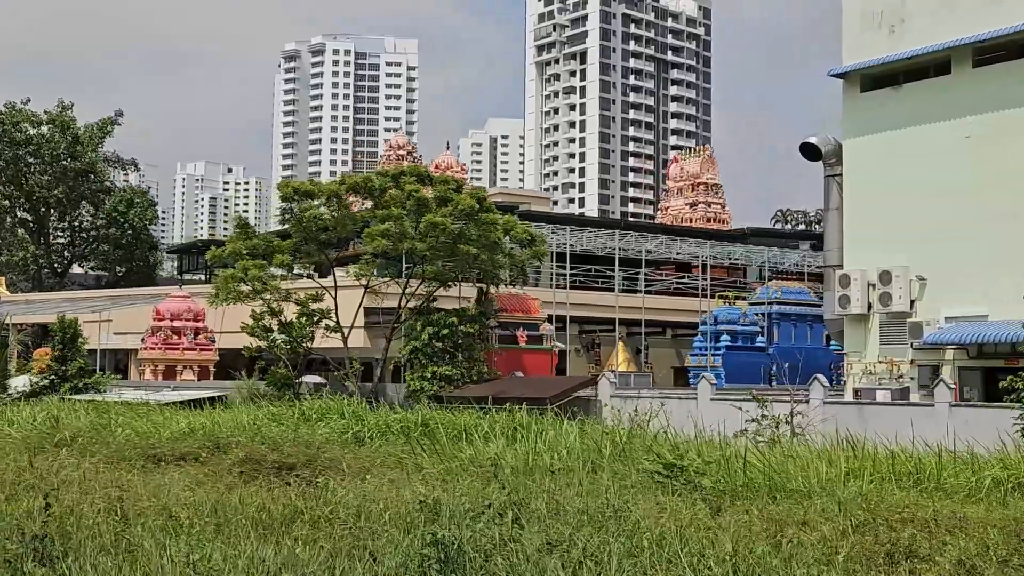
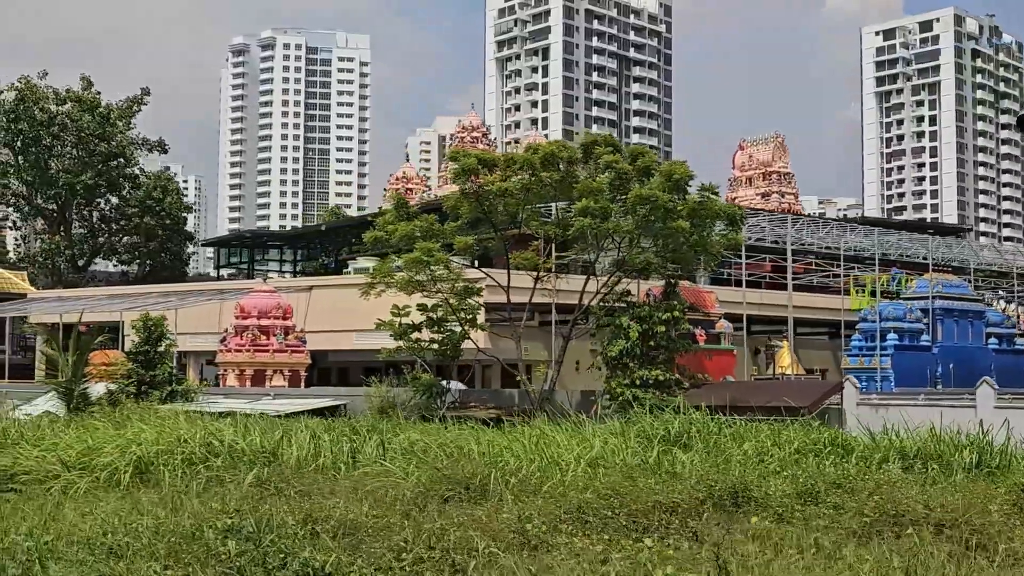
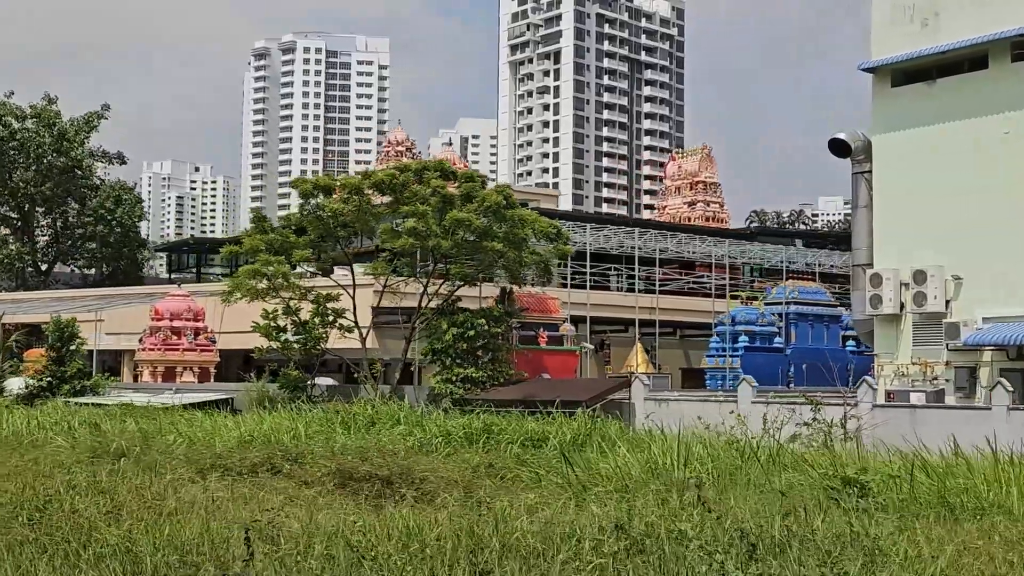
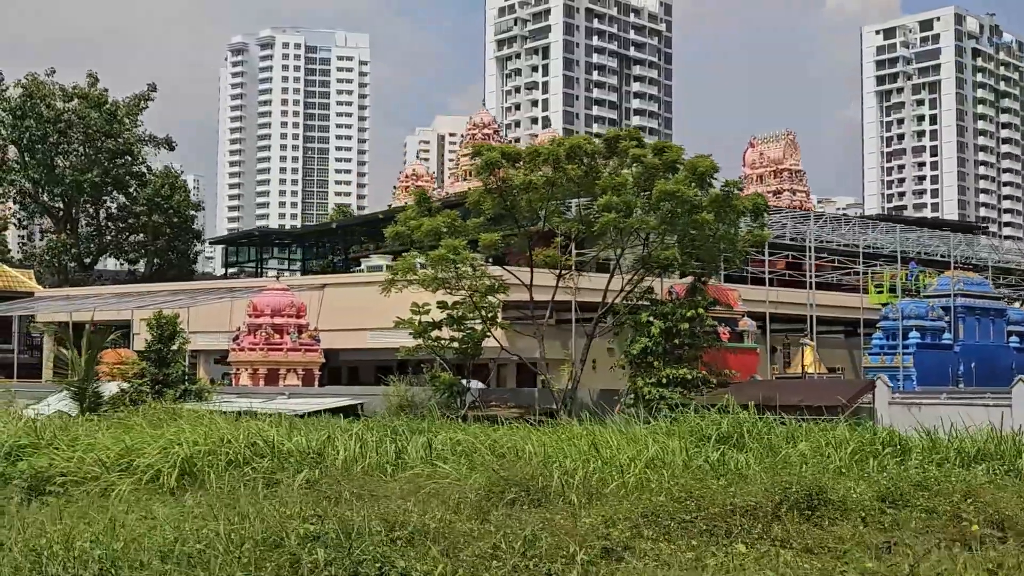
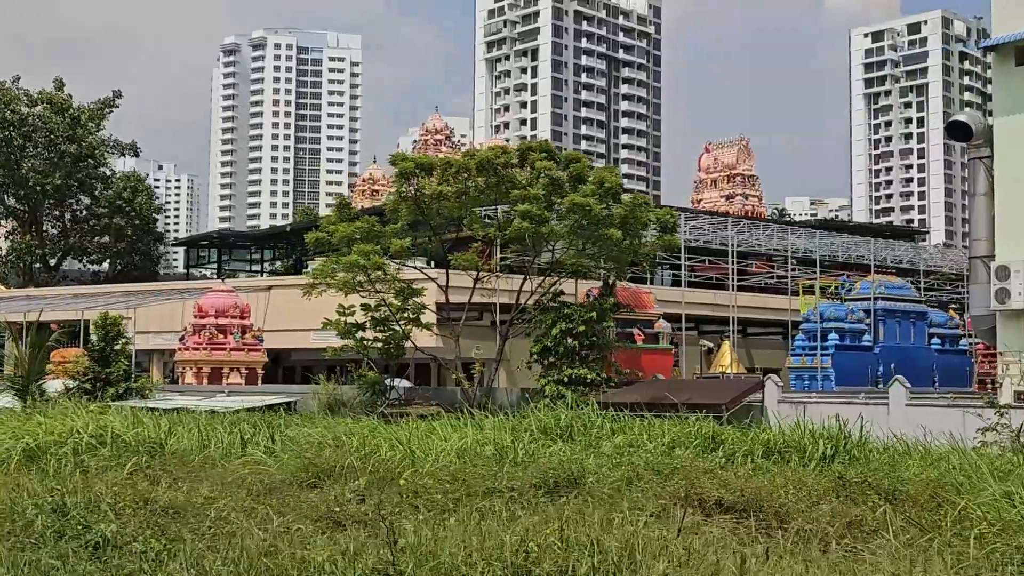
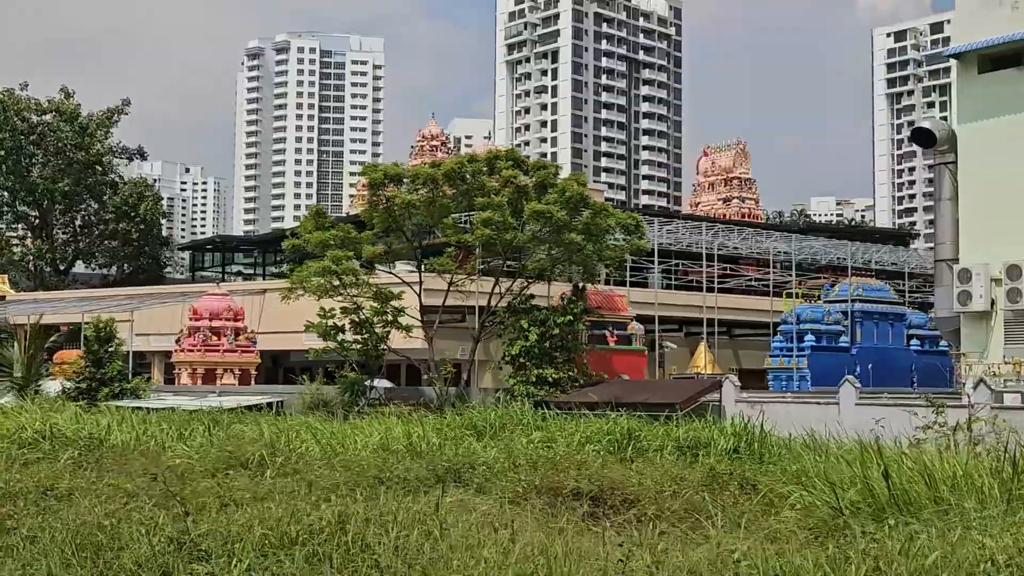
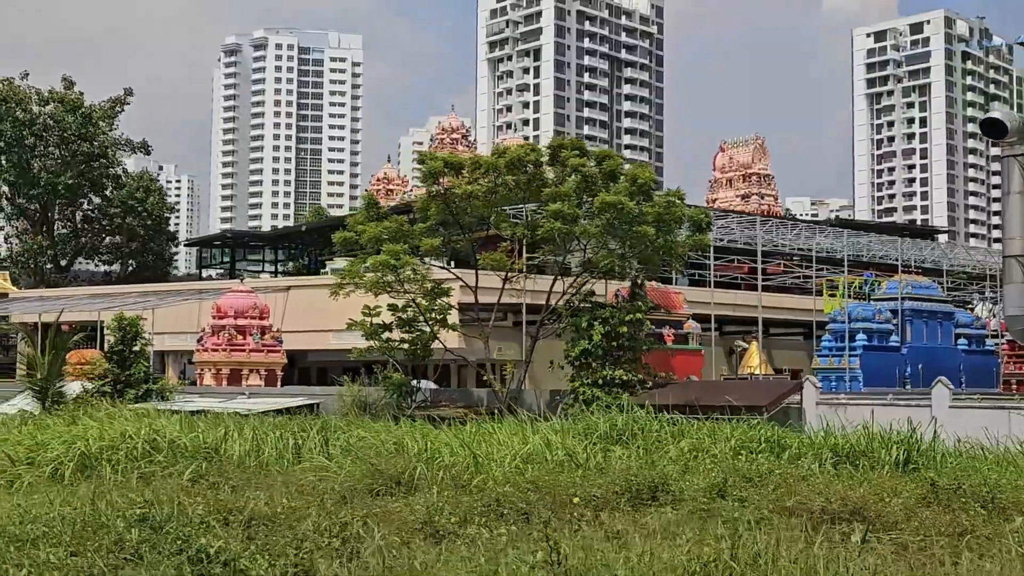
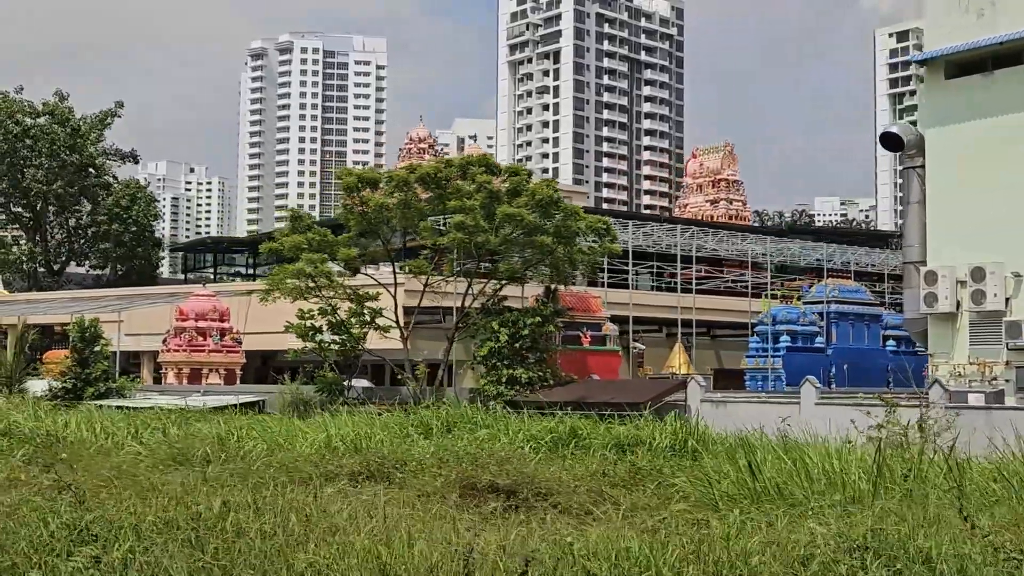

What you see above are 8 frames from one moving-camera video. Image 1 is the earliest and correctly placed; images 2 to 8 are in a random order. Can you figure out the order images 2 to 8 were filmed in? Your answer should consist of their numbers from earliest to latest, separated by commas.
3, 8, 6, 5, 7, 2, 4
